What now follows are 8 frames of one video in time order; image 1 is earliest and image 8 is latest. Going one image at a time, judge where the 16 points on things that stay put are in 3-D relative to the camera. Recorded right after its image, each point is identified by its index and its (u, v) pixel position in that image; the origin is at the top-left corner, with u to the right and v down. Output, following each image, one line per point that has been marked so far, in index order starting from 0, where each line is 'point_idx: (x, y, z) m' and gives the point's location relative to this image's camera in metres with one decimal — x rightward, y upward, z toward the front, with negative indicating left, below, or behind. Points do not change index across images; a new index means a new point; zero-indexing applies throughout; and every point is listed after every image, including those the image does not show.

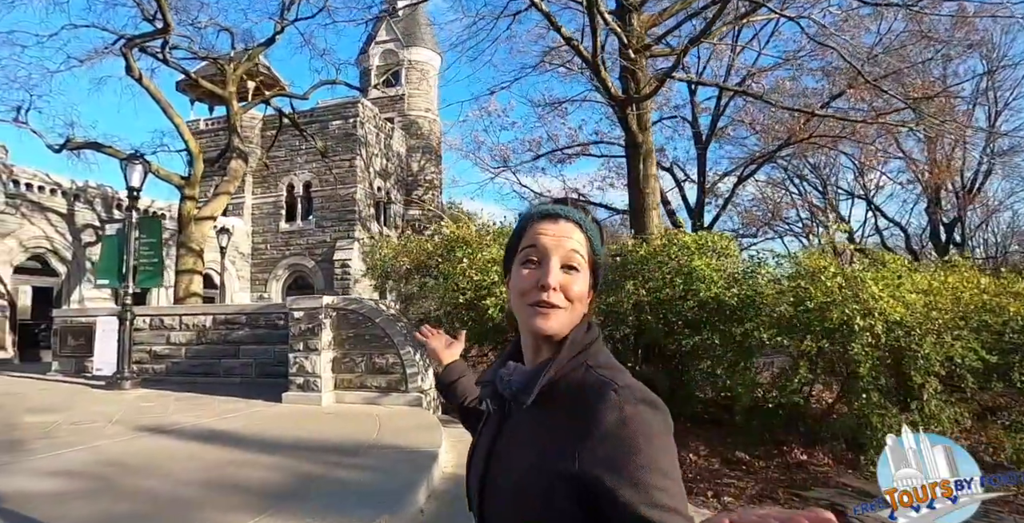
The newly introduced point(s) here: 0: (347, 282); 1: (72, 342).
0: (-5.1, -0.7, +16.8) m
1: (-8.2, -1.5, +10.1) m
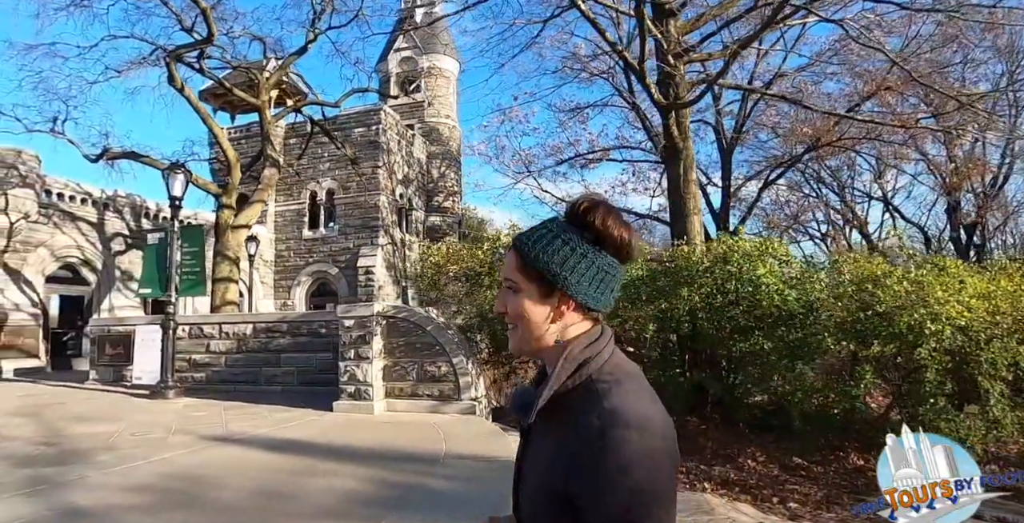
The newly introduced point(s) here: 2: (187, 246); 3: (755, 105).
0: (-4.4, -0.9, +16.9) m
1: (-7.6, -1.7, +10.1) m
2: (-5.3, +0.2, +8.9) m
3: (+7.2, +4.6, +15.9) m
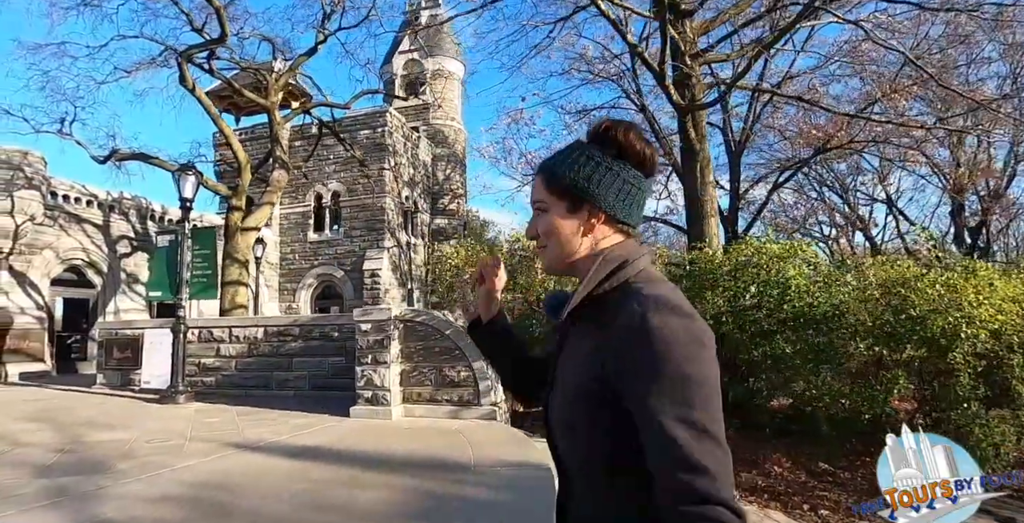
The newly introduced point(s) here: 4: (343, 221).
0: (-4.2, -0.9, +16.7) m
1: (-7.3, -1.7, +10.0) m
2: (-5.1, +0.2, +8.8) m
3: (+7.4, +4.5, +15.9) m
4: (-5.6, +1.3, +17.7) m
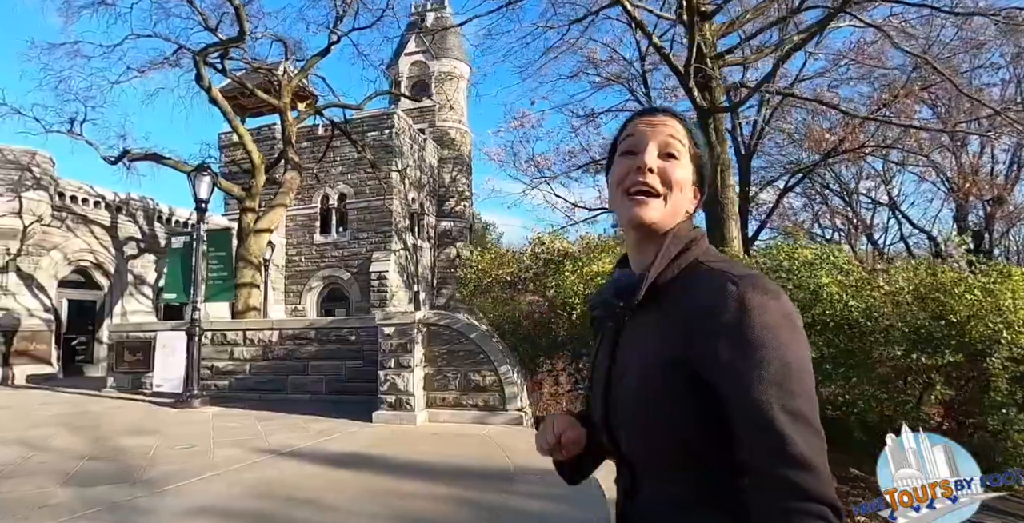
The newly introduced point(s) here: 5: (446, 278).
0: (-3.9, -1.0, +16.6) m
1: (-7.0, -1.8, +9.9) m
2: (-4.8, +0.2, +8.6) m
3: (+7.7, +4.4, +15.9) m
4: (-5.3, +1.2, +17.6) m
5: (-2.4, -0.6, +19.8) m
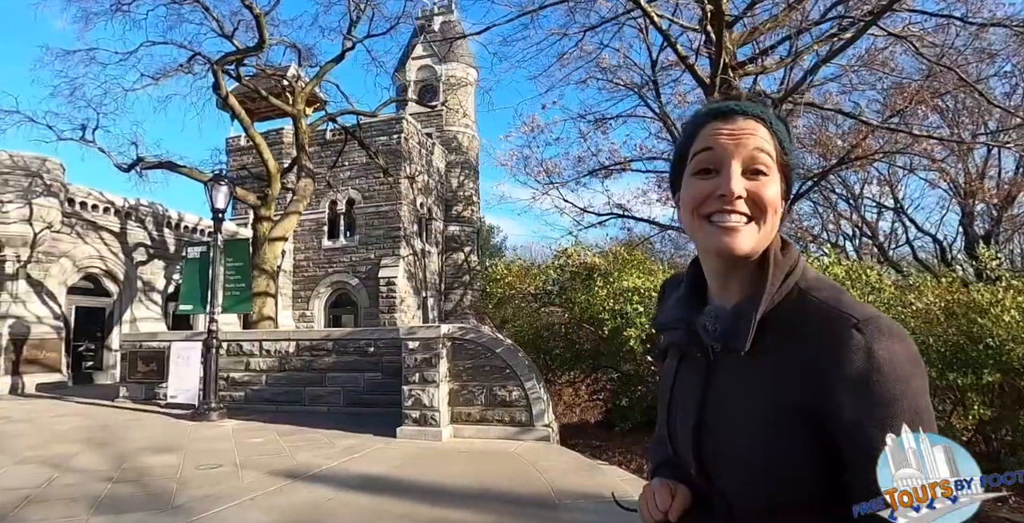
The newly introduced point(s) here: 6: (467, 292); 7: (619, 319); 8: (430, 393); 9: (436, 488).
0: (-3.6, -1.2, +16.6) m
1: (-6.7, -1.9, +9.8) m
2: (-4.5, 0.0, +8.6) m
3: (+8.0, +4.2, +15.8) m
4: (-5.0, +1.1, +17.5) m
5: (-2.1, -0.8, +19.7) m
6: (-1.7, -1.2, +20.5) m
7: (+1.4, -0.8, +6.5) m
8: (-1.0, -1.6, +6.5) m
9: (-0.7, -2.0, +4.7) m
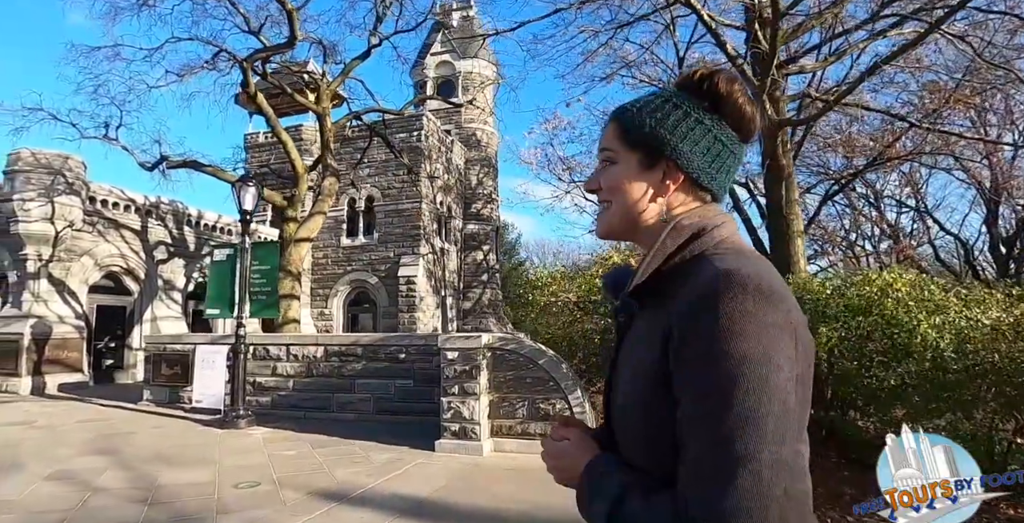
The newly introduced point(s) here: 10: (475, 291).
0: (-3.0, -1.2, +16.3) m
1: (-6.2, -1.9, +9.6) m
2: (-3.9, 0.0, +8.3) m
3: (+8.7, +4.2, +15.4) m
4: (-4.3, +1.1, +17.3) m
5: (-1.4, -0.7, +19.5) m
6: (-1.0, -1.1, +20.3) m
7: (+1.9, -0.9, +6.2) m
8: (-0.5, -1.7, +6.3) m
9: (-0.2, -2.1, +4.5) m
10: (-1.3, -1.1, +20.2) m
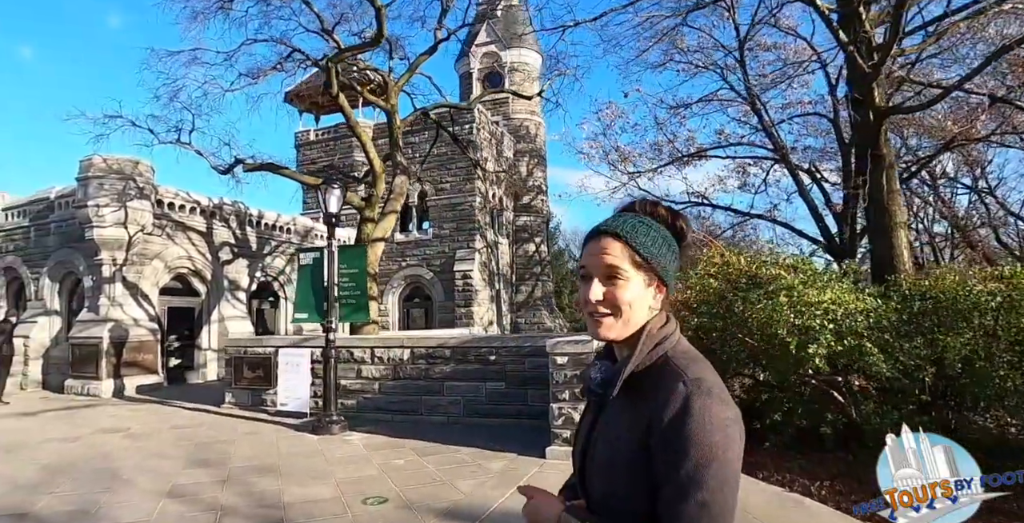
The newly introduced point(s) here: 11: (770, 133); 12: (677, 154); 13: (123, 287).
0: (-1.3, -1.0, +16.2) m
1: (-4.7, -2.0, +9.6) m
2: (-2.6, -0.1, +8.2) m
3: (+10.2, +4.5, +14.6) m
4: (-2.6, +1.3, +17.2) m
5: (+0.4, -0.5, +19.3) m
6: (+0.9, -0.8, +20.0) m
7: (+3.2, -0.8, +5.8) m
8: (+0.8, -1.7, +6.1) m
9: (+1.0, -2.1, +4.3) m
10: (+0.5, -0.8, +19.9) m
11: (+7.7, +3.9, +16.2) m
12: (+5.6, +3.7, +18.6) m
13: (-8.4, -0.6, +11.6) m
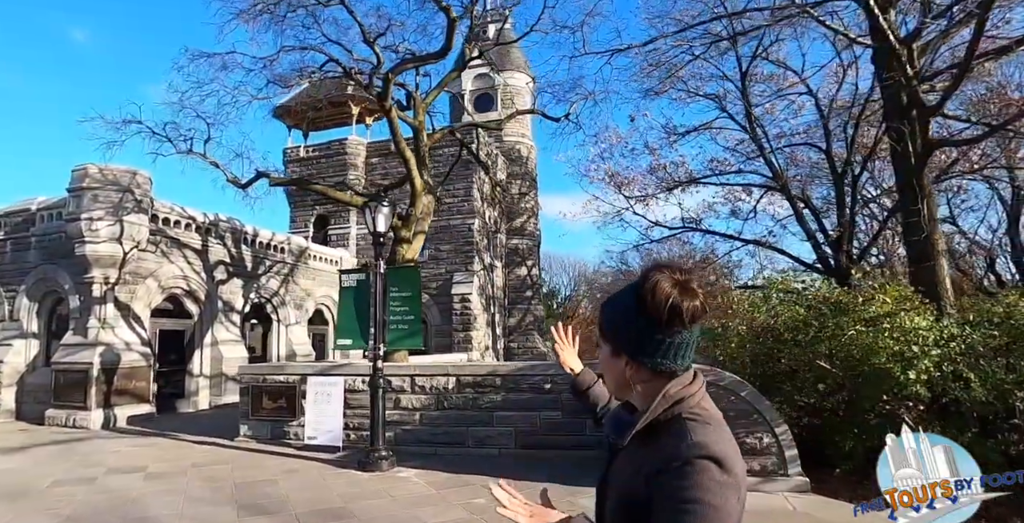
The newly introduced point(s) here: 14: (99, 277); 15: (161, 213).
0: (-1.1, -1.7, +15.7) m
1: (-4.1, -2.3, +8.9) m
2: (-1.8, -0.4, +7.7) m
3: (+10.5, +3.8, +15.3) m
4: (-2.5, +0.6, +16.7) m
5: (+0.3, -1.3, +18.9) m
6: (+0.8, -1.7, +19.7) m
7: (+4.1, -1.1, +5.8) m
8: (+1.8, -2.0, +5.8) m
9: (+2.1, -2.3, +4.0) m
10: (+0.4, -1.6, +19.6) m
11: (+7.9, +3.1, +16.7) m
12: (+5.6, +2.8, +18.8) m
13: (-7.8, -0.9, +10.7) m
14: (-8.0, -0.3, +10.5) m
15: (-7.5, +1.1, +11.6) m
